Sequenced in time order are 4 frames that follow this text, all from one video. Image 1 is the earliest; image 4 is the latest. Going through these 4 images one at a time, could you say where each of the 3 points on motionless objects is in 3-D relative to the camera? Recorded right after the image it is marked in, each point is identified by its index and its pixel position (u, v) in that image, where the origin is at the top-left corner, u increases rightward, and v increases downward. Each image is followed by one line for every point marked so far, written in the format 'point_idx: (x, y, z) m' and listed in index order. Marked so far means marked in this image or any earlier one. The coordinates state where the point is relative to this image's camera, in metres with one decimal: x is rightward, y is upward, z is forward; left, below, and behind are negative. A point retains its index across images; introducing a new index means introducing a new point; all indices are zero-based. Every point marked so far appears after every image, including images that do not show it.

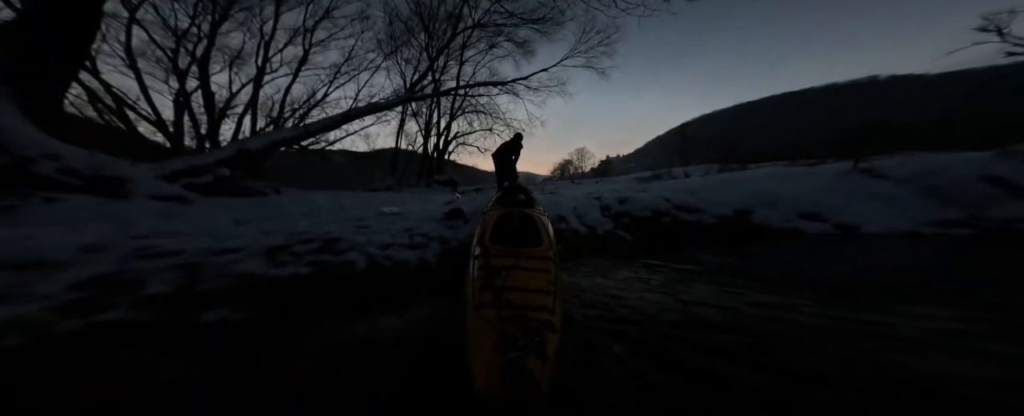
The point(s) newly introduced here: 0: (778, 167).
0: (+14.7, +2.5, +15.1) m
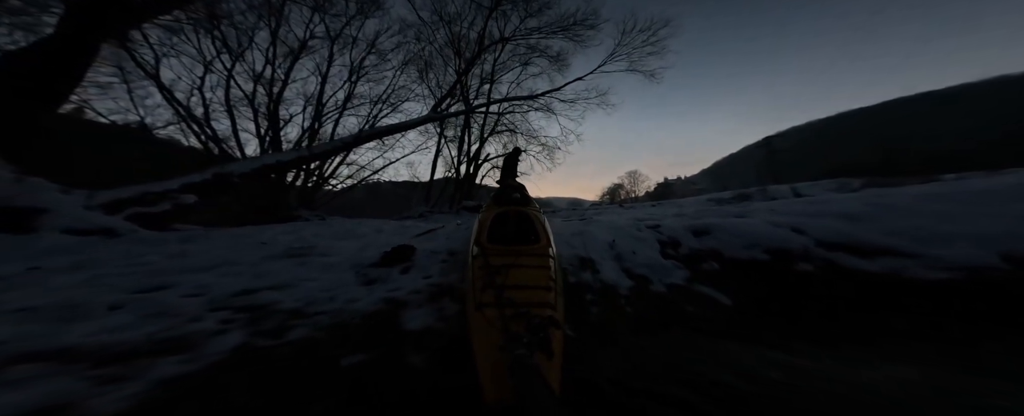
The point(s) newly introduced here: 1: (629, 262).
0: (+15.8, +1.3, +9.9) m
1: (+1.8, -0.9, +4.3) m
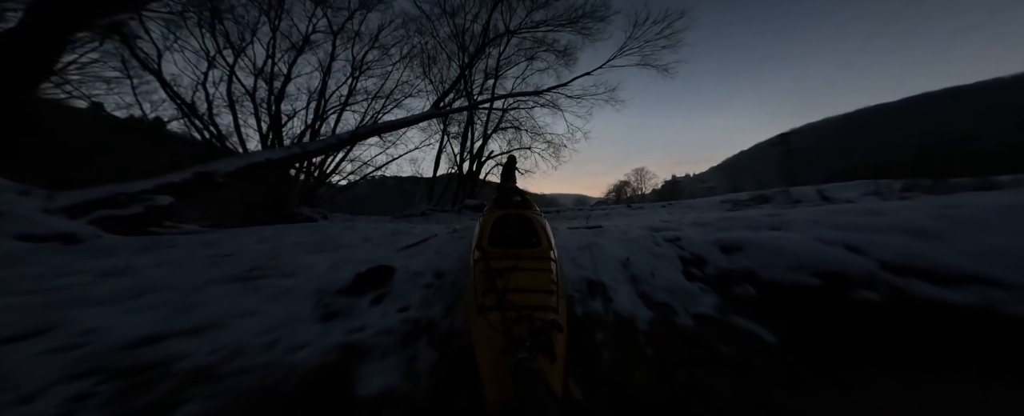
0: (+15.9, +1.1, +8.9) m
1: (+1.8, -1.0, +3.7) m
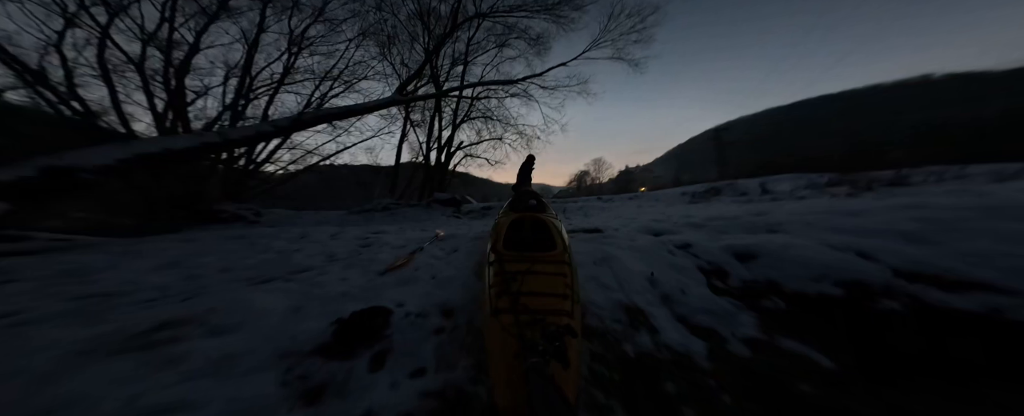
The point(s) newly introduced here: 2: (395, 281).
0: (+15.3, +1.3, +10.4) m
1: (+2.1, -1.2, +3.3) m
2: (-1.4, -0.9, +3.4) m
